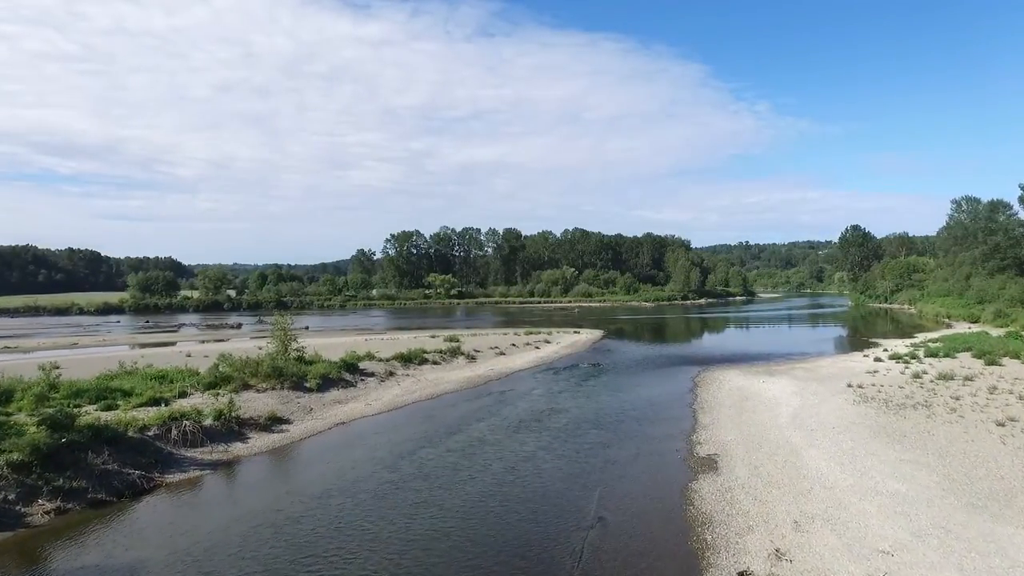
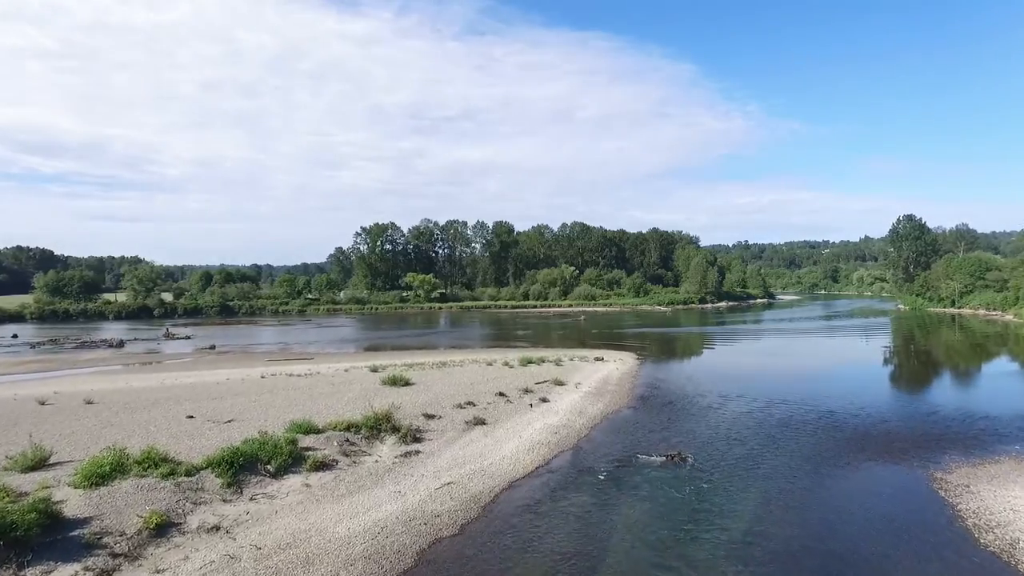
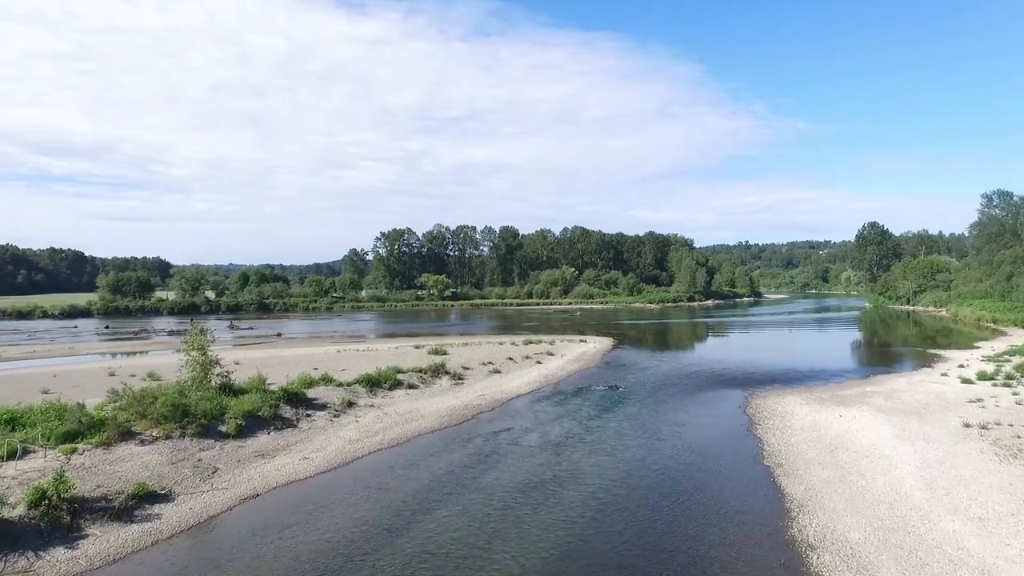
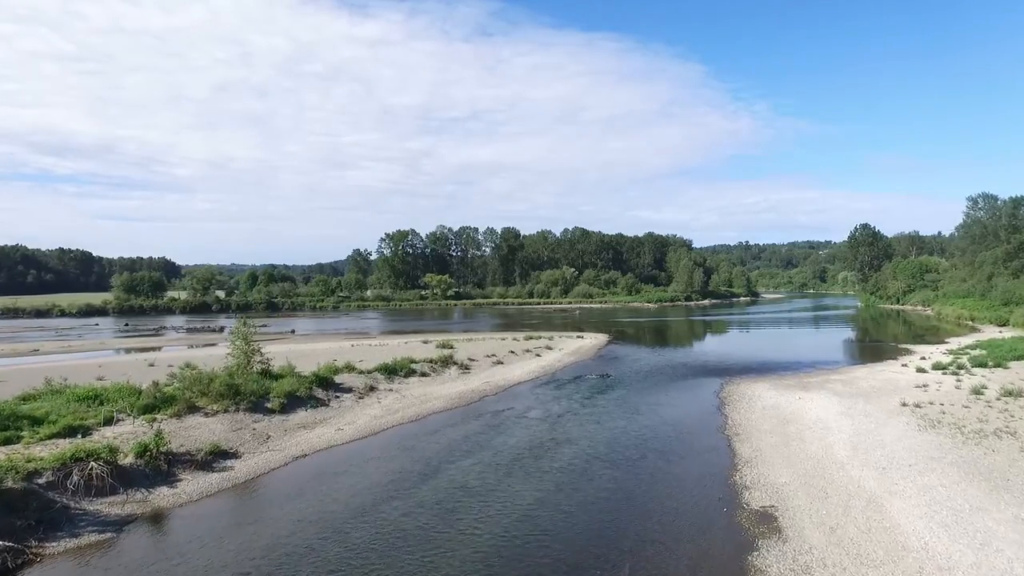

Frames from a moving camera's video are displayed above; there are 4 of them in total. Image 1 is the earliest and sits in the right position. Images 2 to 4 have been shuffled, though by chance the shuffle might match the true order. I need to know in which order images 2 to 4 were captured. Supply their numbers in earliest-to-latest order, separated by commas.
4, 3, 2
